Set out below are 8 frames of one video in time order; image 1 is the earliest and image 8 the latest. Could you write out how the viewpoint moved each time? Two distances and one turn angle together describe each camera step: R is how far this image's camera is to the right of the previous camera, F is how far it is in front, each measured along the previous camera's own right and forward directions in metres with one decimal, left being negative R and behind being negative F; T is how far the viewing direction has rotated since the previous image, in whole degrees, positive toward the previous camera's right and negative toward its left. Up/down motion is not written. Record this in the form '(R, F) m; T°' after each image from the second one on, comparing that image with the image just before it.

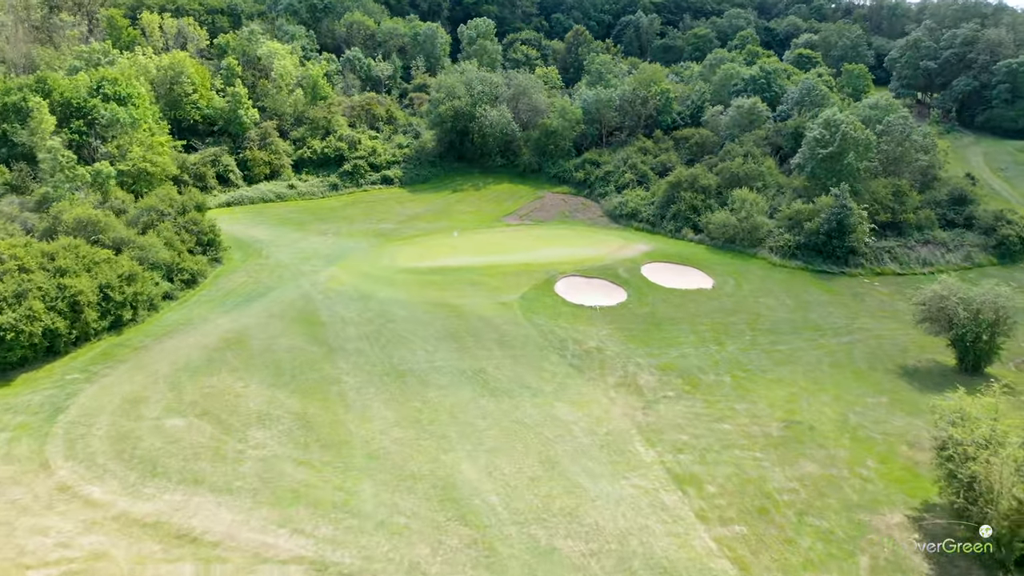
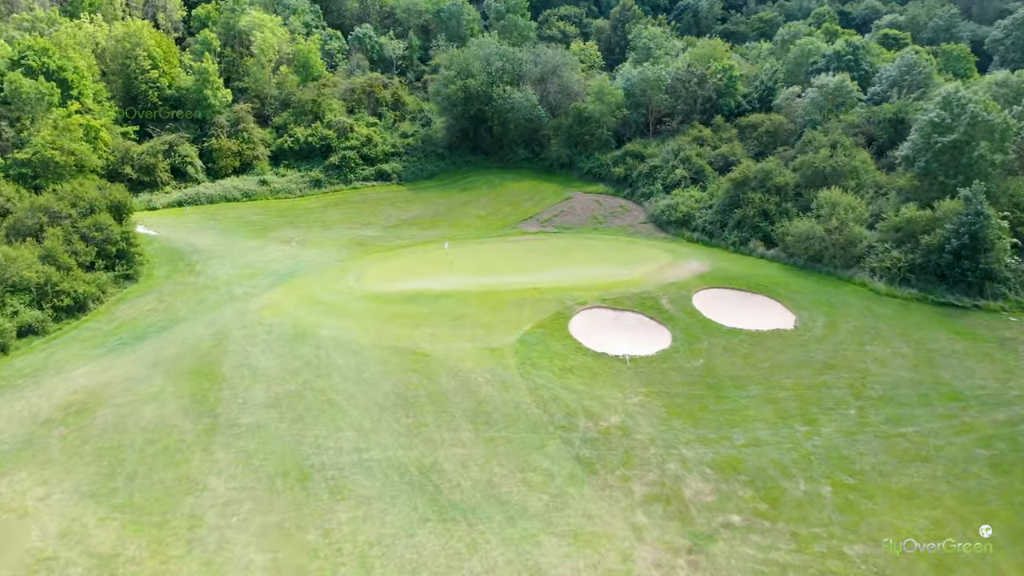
(+1.9, +10.8) m; -4°
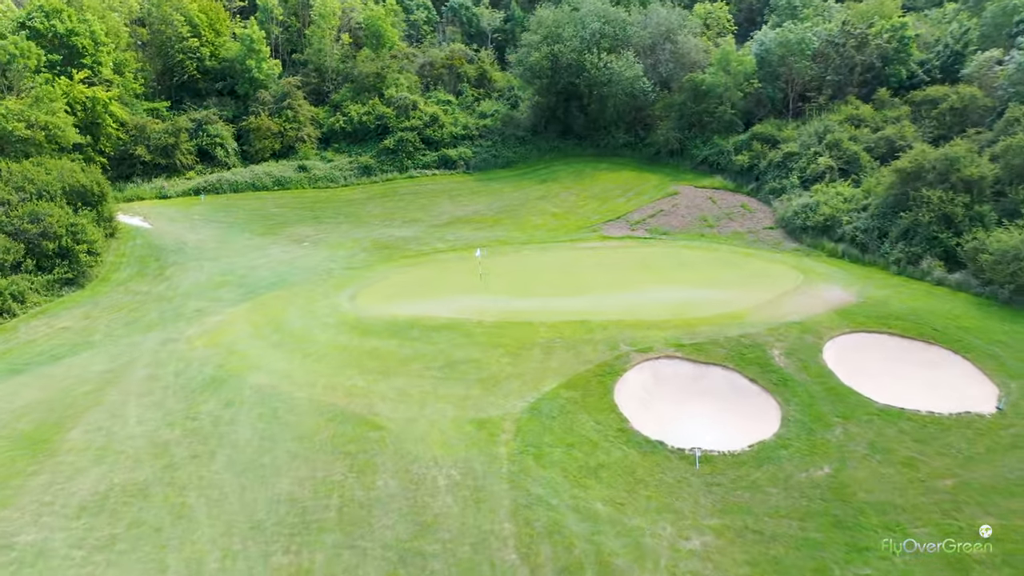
(+2.7, +9.5) m; -10°
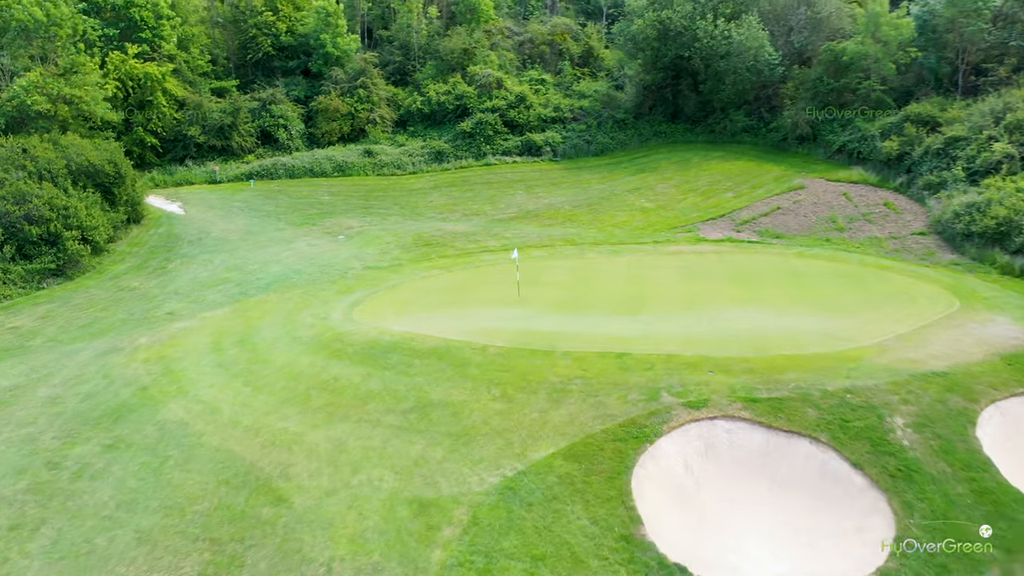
(+2.4, +5.4) m; -10°
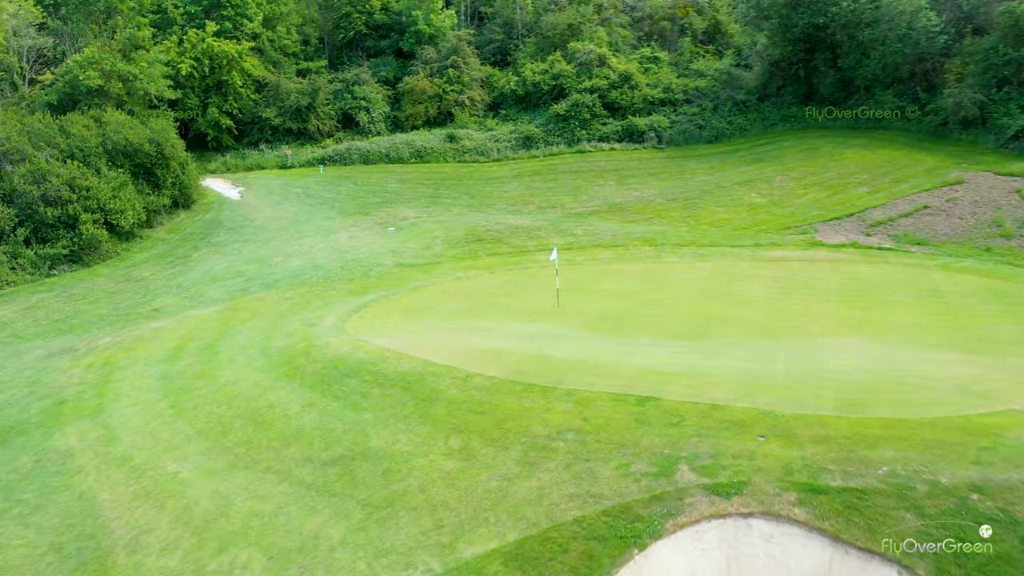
(+2.1, +3.9) m; -10°
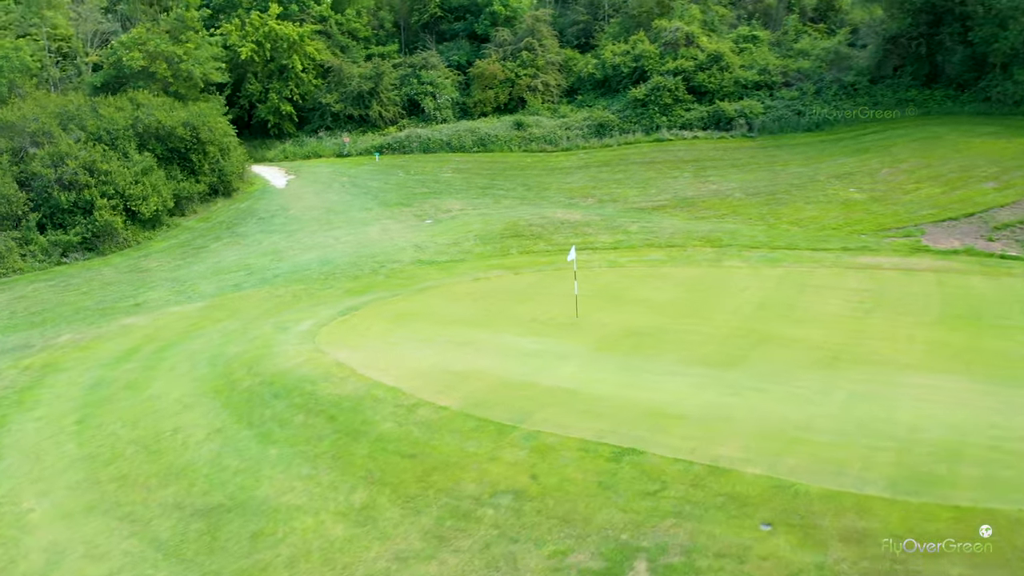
(+1.7, +2.6) m; -8°
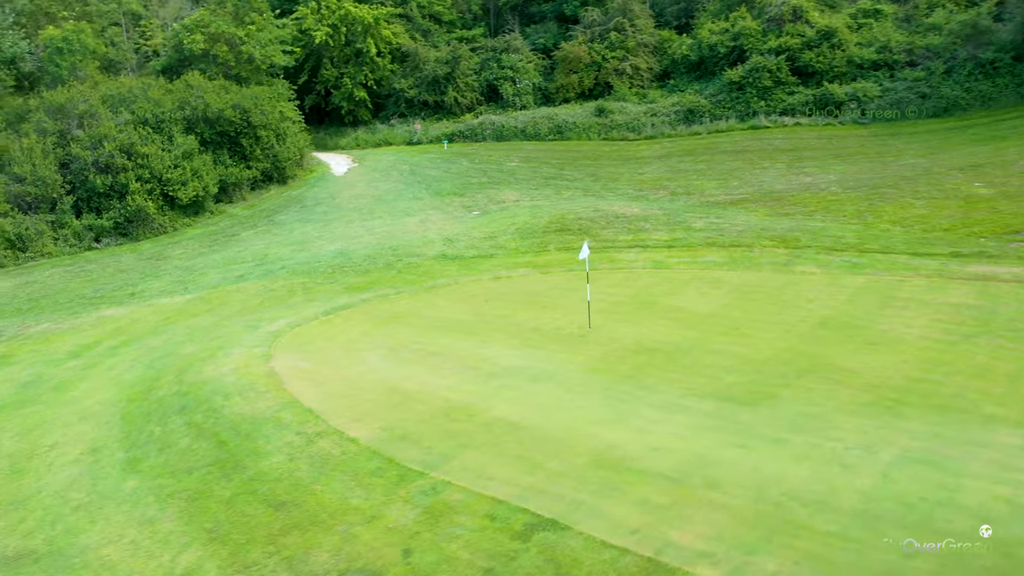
(+1.7, +2.2) m; -9°
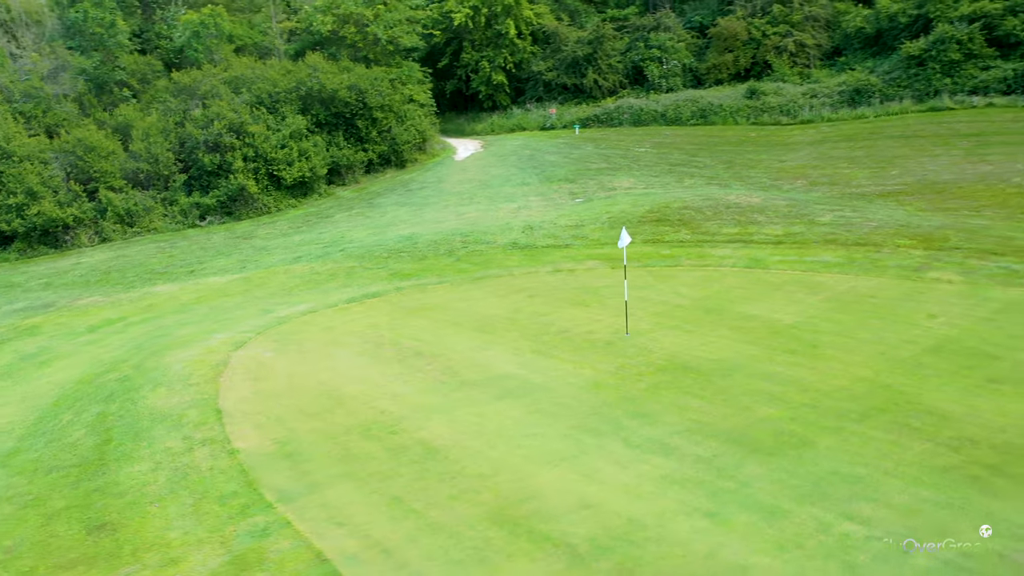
(+1.8, +1.9) m; -13°
